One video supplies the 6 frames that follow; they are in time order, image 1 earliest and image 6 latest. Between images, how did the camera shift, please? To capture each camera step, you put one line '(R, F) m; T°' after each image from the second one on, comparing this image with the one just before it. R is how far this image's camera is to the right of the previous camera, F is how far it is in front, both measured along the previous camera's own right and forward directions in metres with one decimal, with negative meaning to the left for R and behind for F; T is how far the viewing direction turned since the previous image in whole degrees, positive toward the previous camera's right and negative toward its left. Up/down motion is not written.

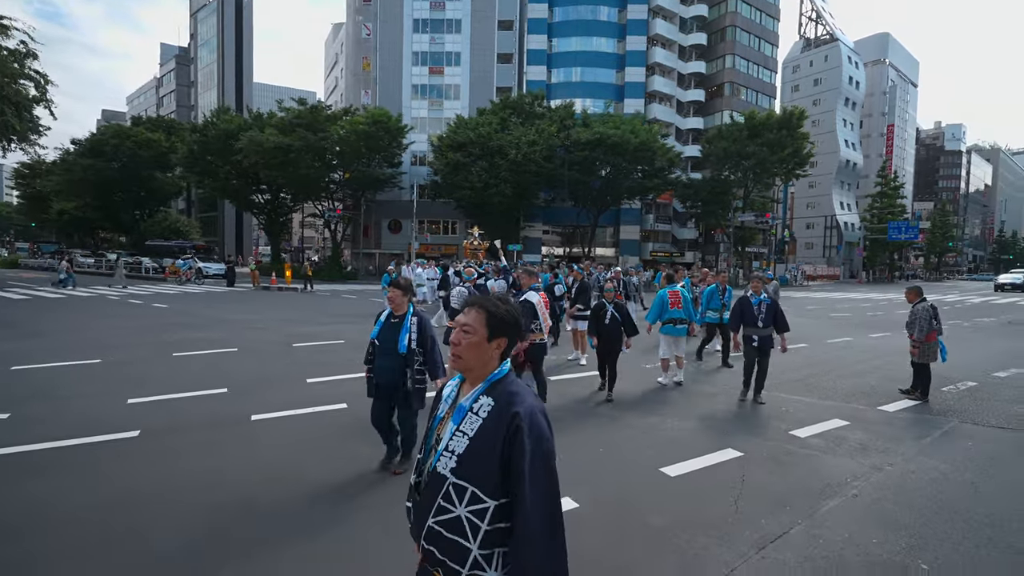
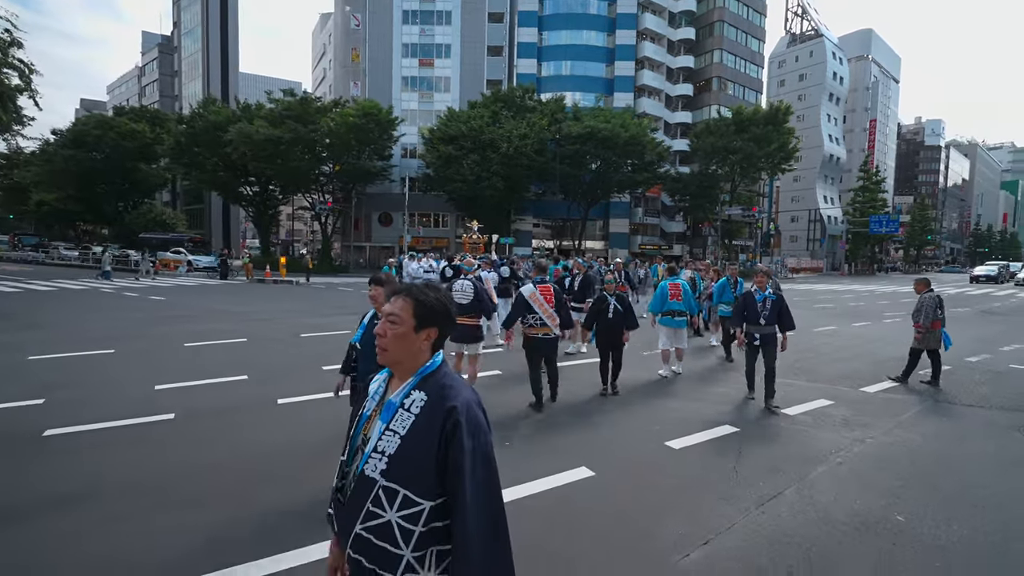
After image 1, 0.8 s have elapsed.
(-0.4, -0.3) m; +1°
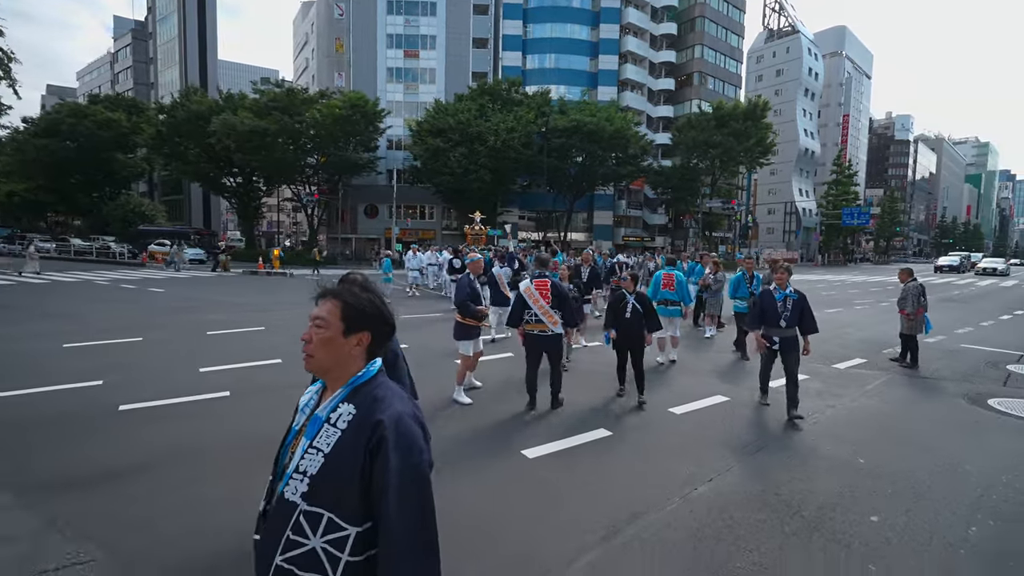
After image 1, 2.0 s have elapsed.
(-0.6, -0.6) m; +2°
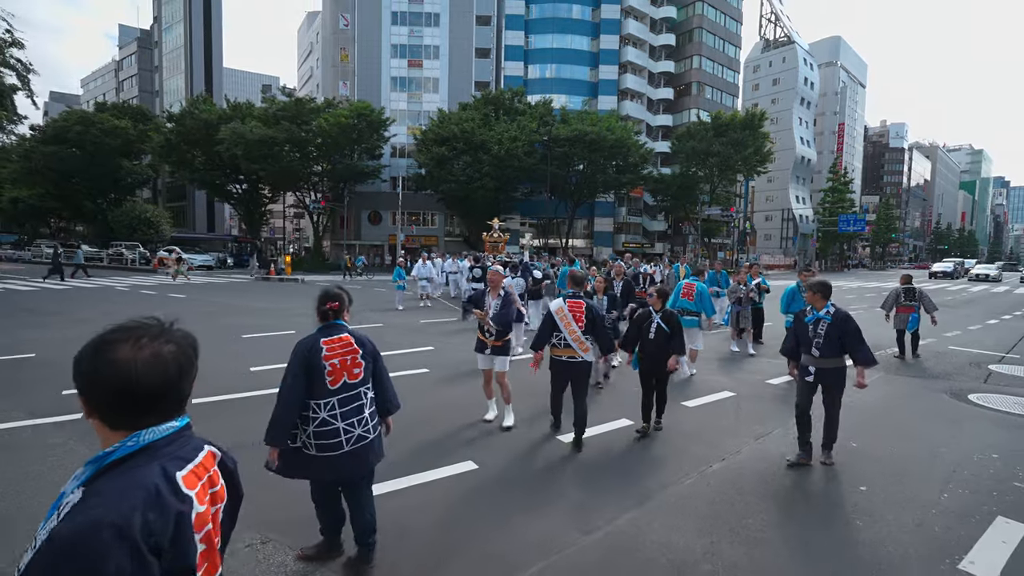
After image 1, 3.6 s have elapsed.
(-0.4, -0.7) m; 0°
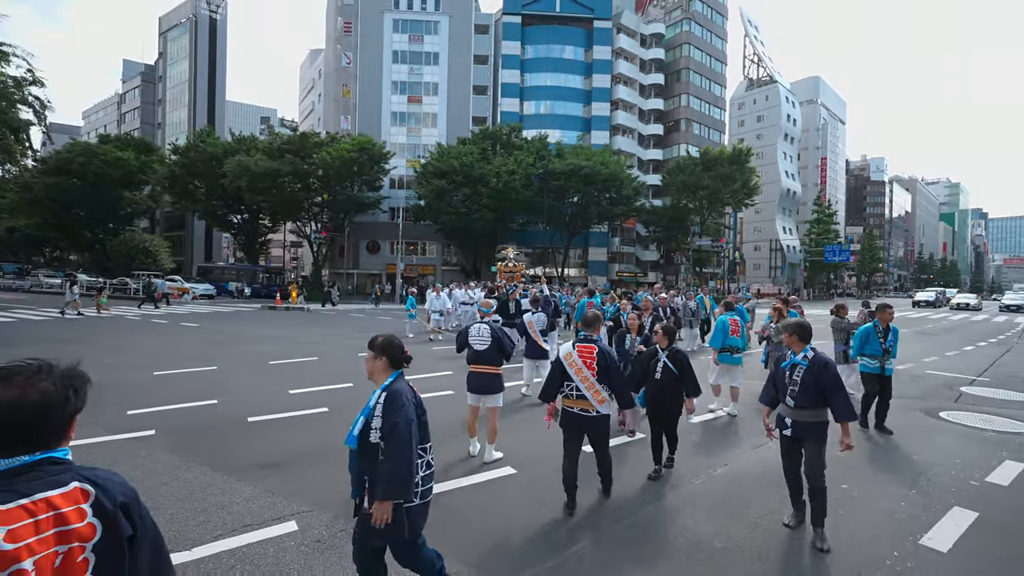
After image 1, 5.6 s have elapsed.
(-0.4, -0.9) m; +1°
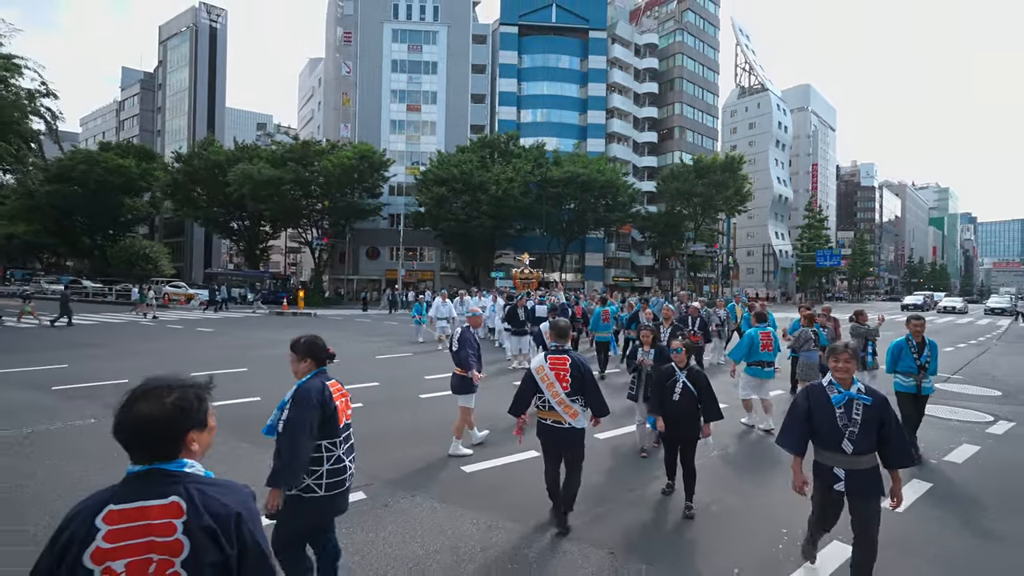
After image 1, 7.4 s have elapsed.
(-0.3, -0.8) m; +1°
